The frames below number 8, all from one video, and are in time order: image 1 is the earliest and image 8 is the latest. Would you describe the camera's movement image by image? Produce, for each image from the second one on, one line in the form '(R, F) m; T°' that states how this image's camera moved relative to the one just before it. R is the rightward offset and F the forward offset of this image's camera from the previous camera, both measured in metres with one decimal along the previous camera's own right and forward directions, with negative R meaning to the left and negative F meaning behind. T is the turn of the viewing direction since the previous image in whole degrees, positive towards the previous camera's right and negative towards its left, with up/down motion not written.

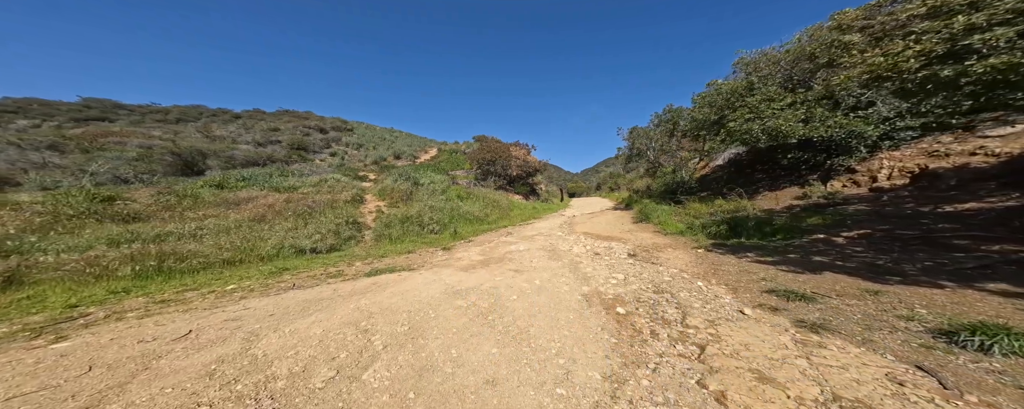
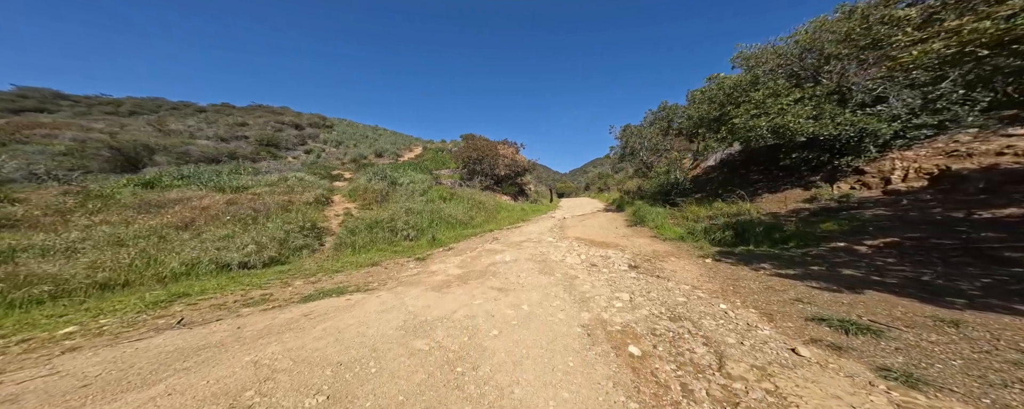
(+0.1, +1.1) m; +2°
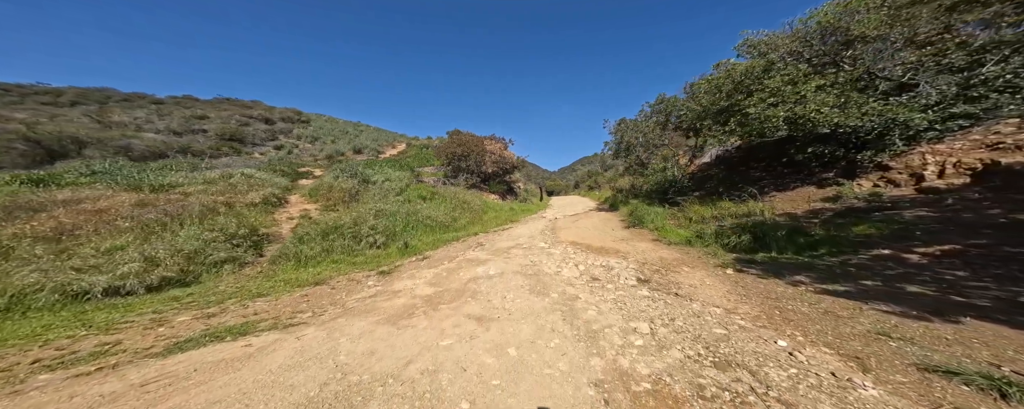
(+0.1, +1.3) m; +2°
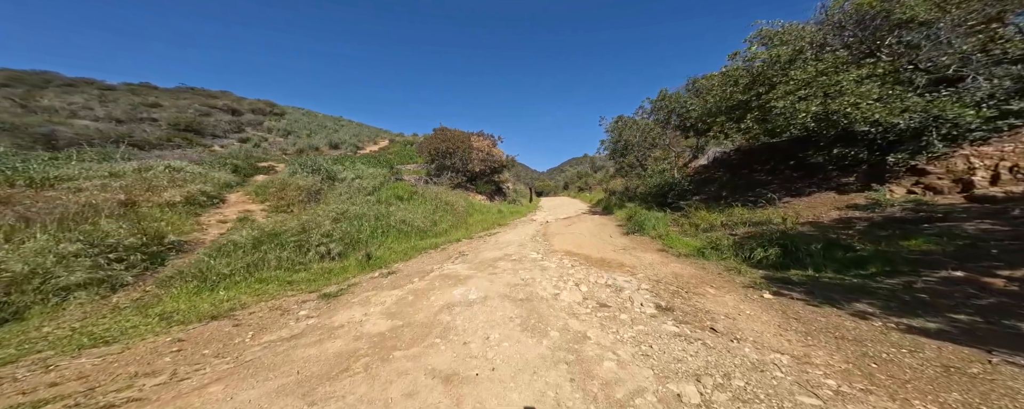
(0.0, +1.3) m; +2°
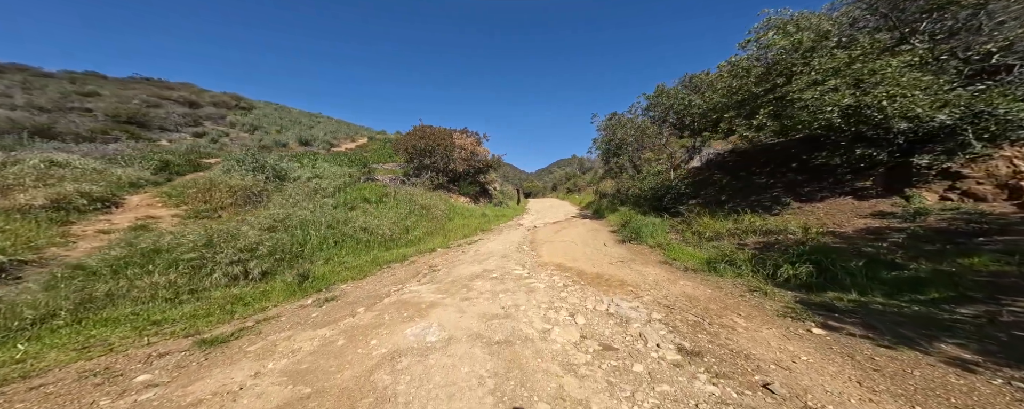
(+0.2, +1.3) m; +3°
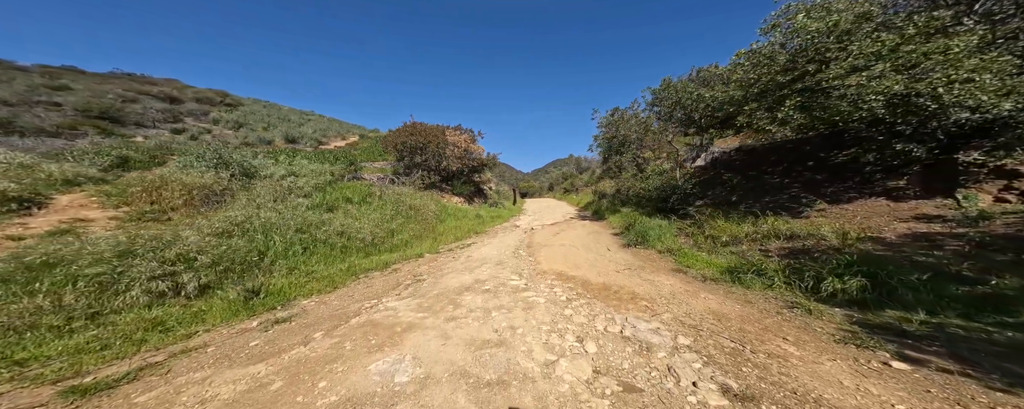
(0.0, +0.8) m; +1°
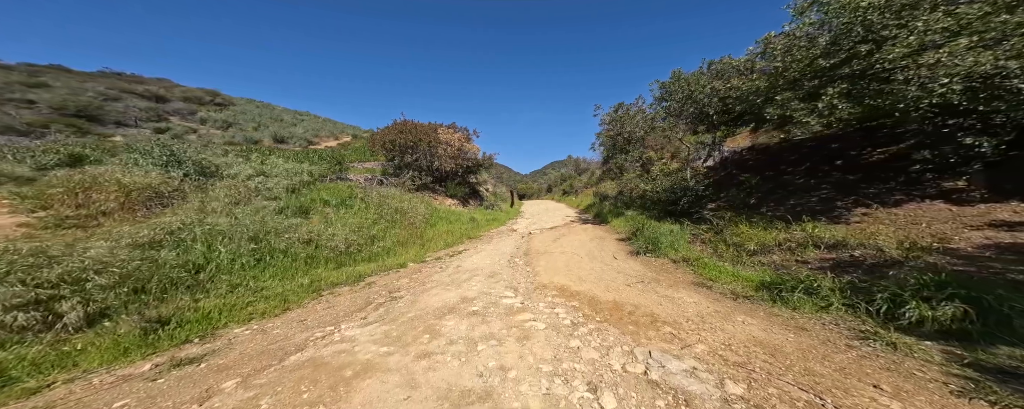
(+0.1, +0.9) m; 0°
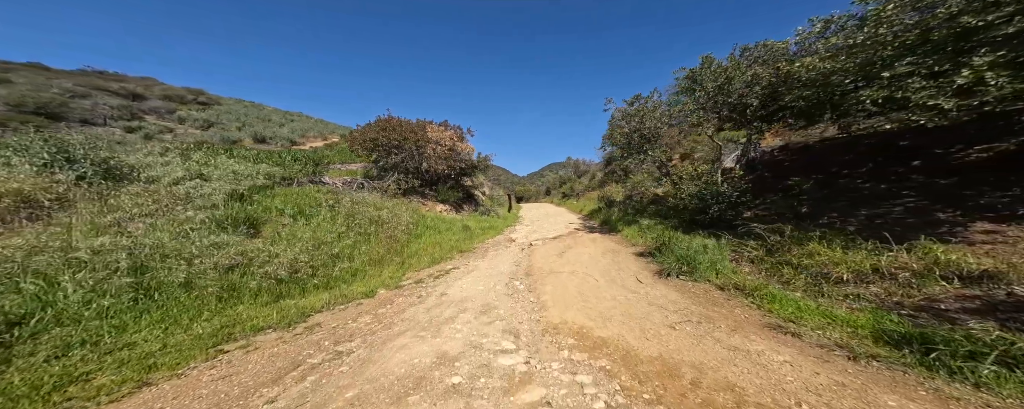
(0.0, +1.6) m; 0°
